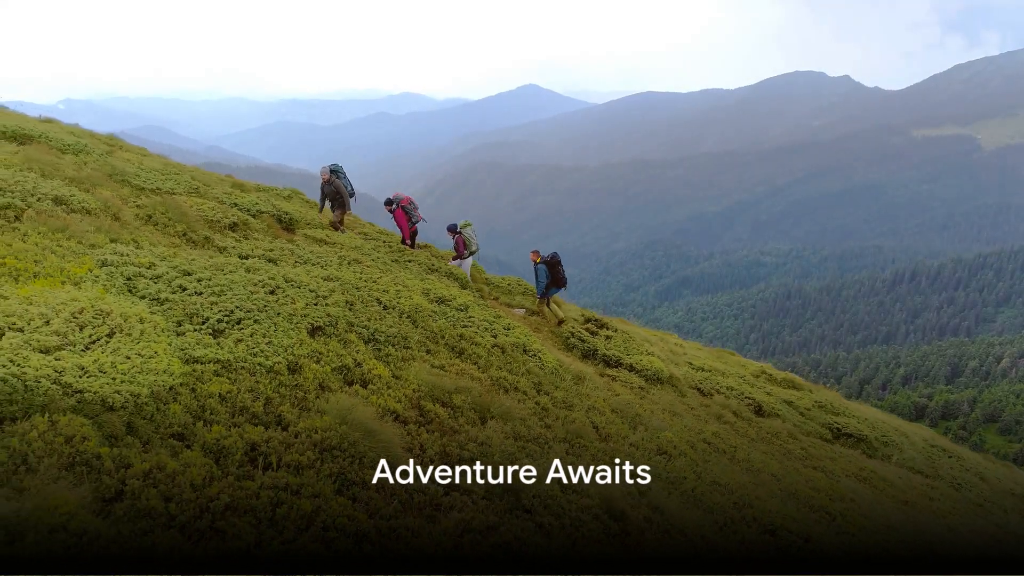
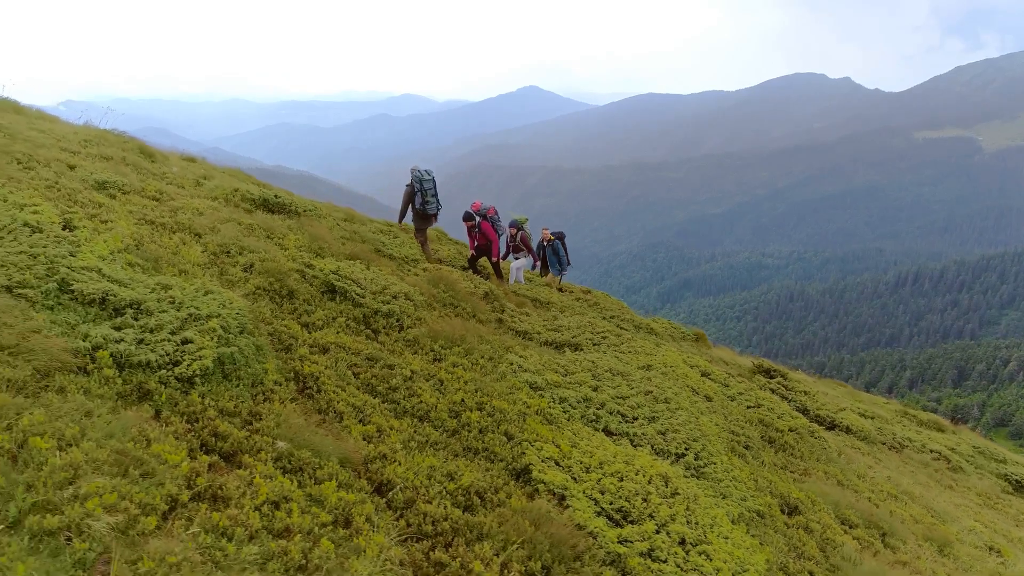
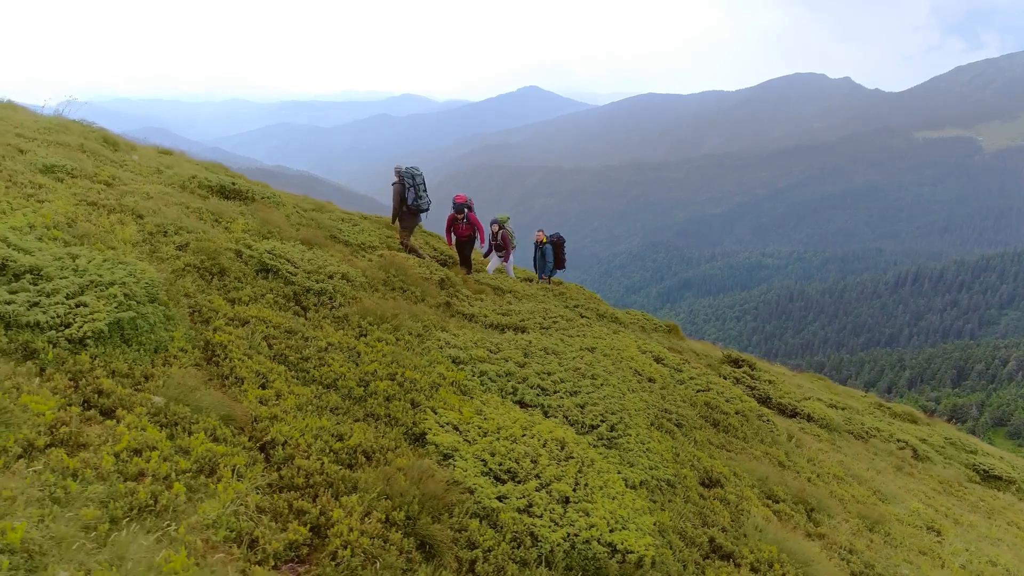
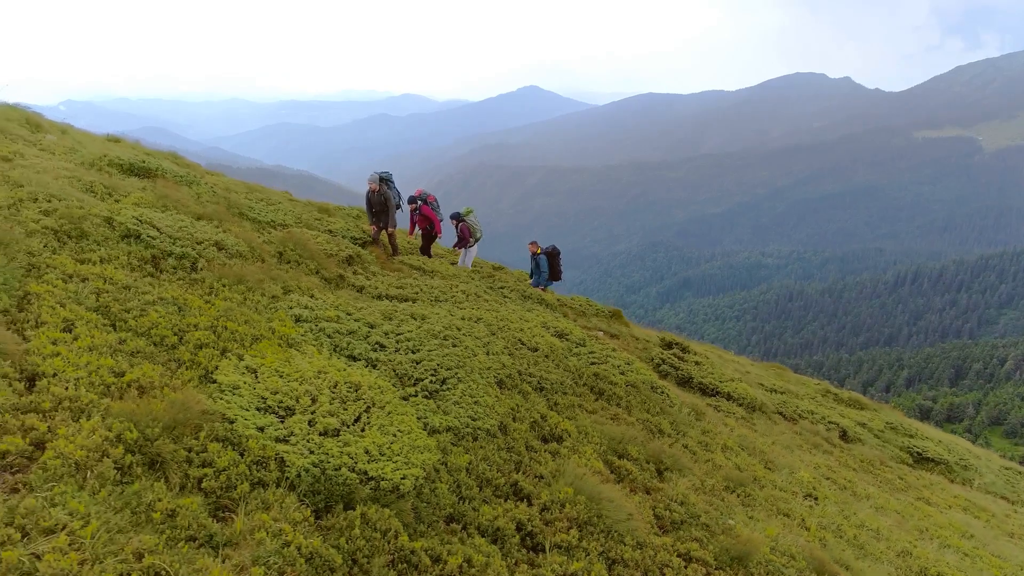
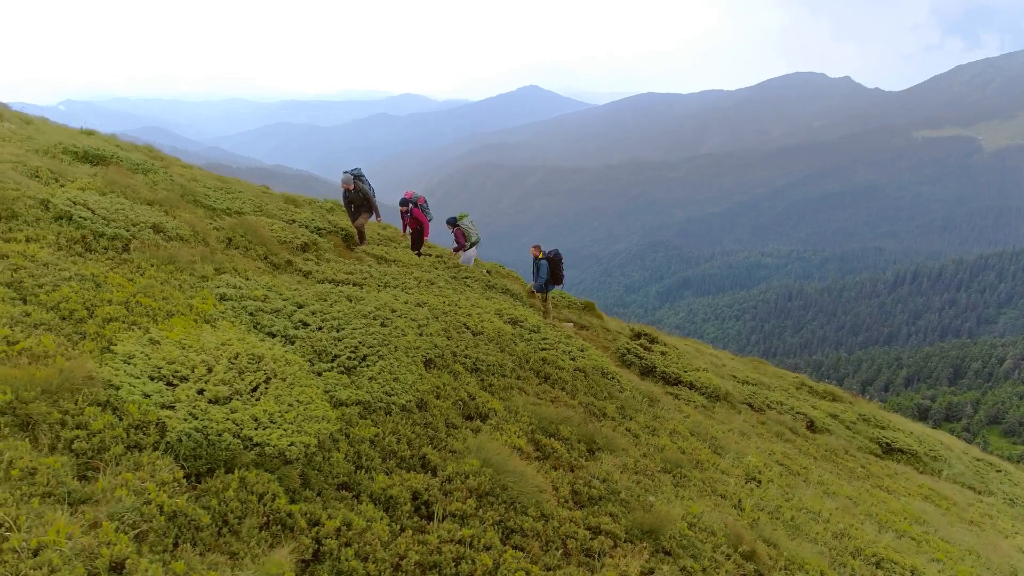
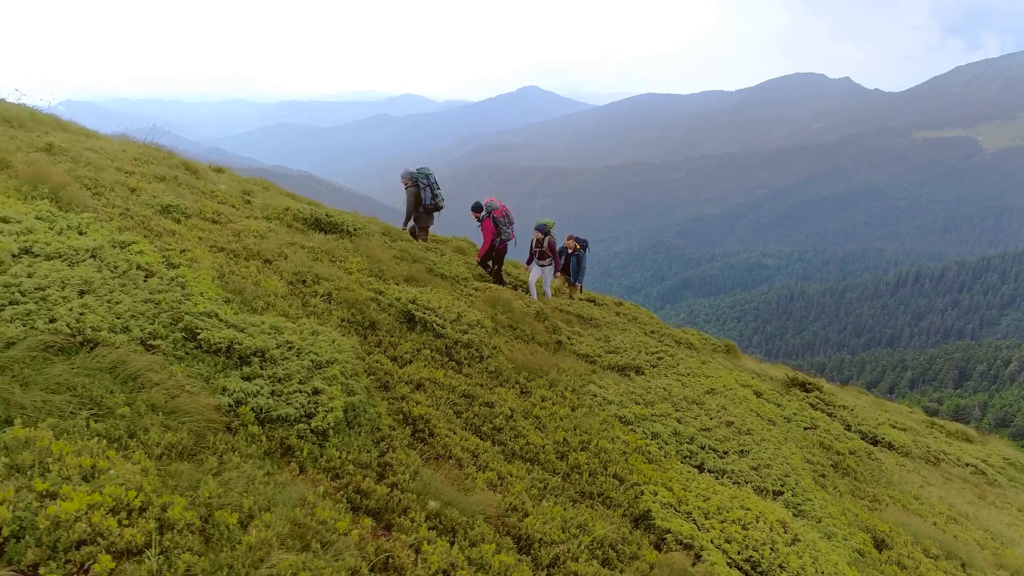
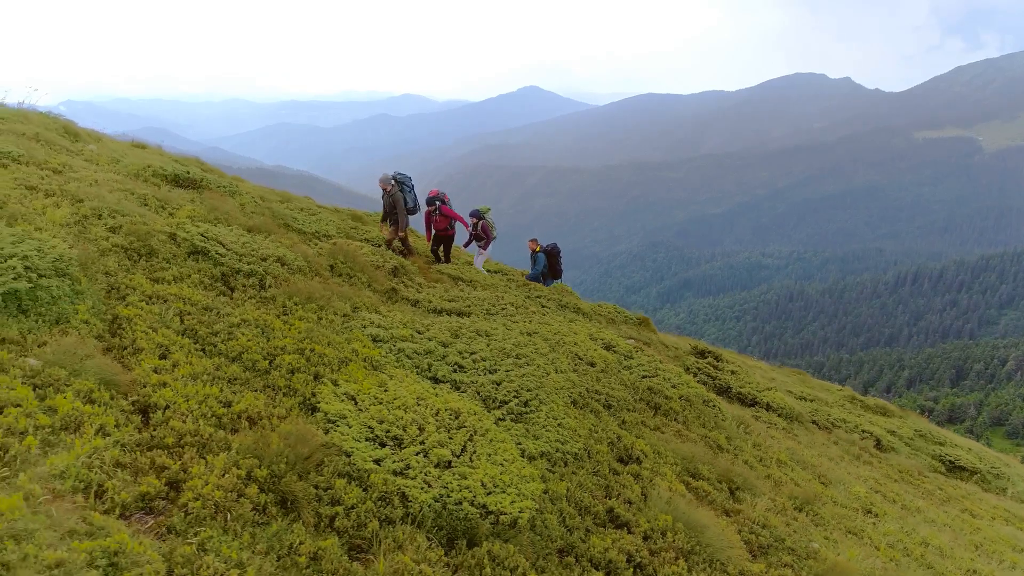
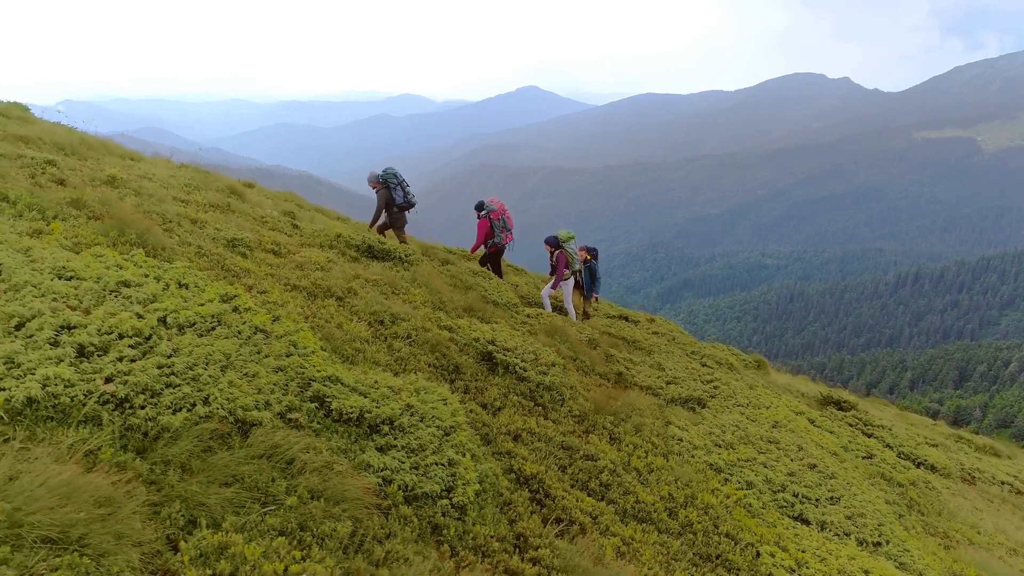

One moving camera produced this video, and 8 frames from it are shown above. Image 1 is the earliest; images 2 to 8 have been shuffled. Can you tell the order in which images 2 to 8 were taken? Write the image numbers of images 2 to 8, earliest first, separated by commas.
5, 4, 7, 3, 2, 6, 8
